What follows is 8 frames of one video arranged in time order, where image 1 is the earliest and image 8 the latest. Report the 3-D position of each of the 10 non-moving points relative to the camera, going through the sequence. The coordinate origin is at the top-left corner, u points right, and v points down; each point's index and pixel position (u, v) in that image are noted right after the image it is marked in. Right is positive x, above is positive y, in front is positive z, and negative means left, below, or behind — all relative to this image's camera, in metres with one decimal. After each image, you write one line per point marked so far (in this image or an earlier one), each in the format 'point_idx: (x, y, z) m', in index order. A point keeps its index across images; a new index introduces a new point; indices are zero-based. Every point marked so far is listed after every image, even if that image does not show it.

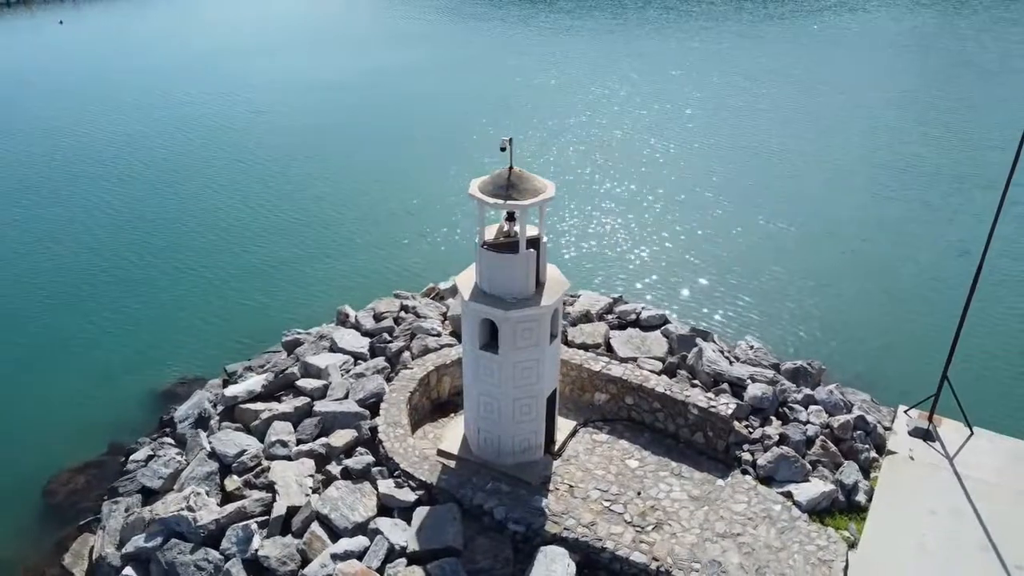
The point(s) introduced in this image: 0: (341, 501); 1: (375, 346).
0: (-2.4, -3.0, +11.2) m
1: (-2.5, -1.1, +15.0) m
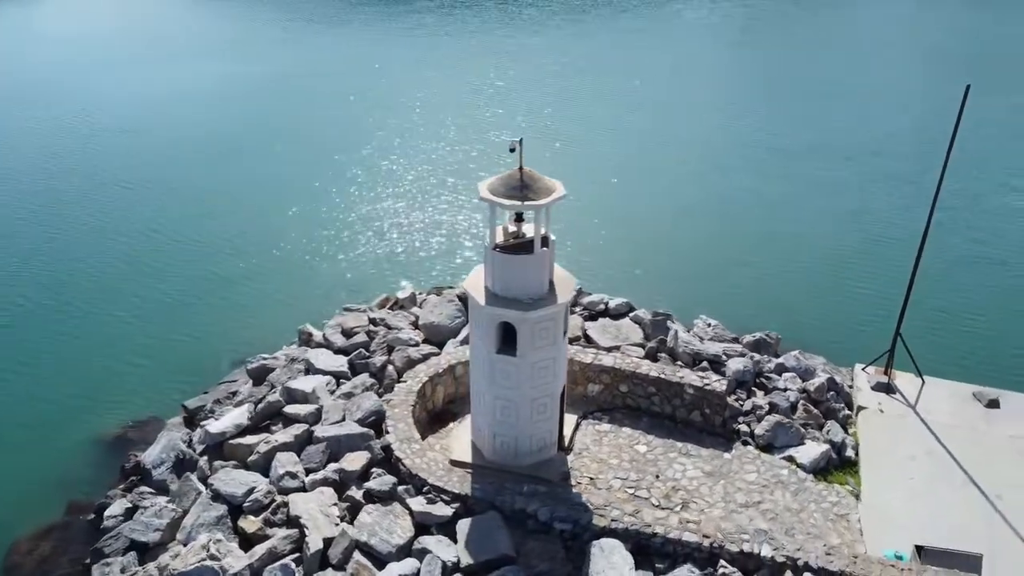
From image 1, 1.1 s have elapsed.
0: (-1.8, -3.2, +10.8) m
1: (-2.8, -1.4, +14.5) m
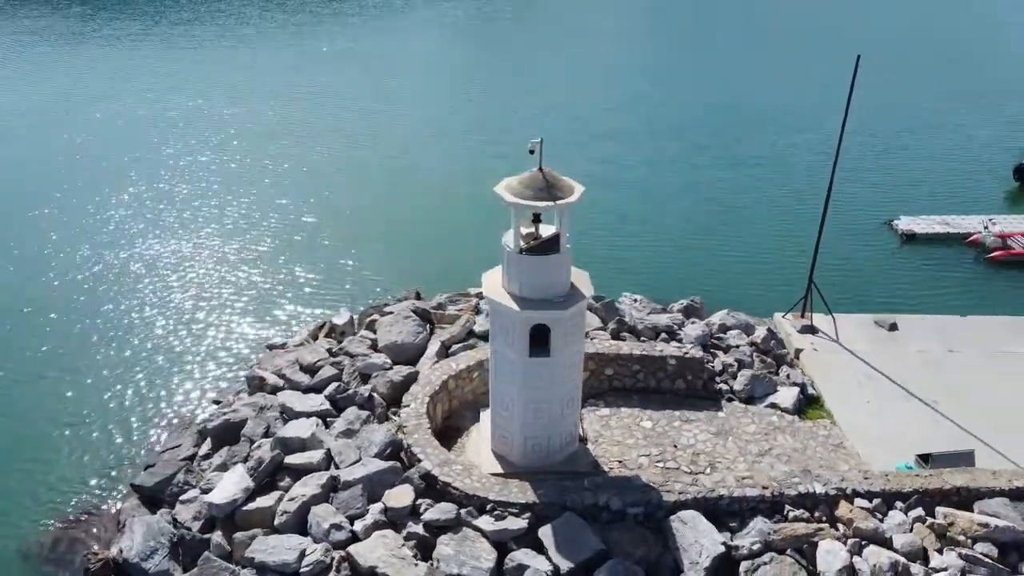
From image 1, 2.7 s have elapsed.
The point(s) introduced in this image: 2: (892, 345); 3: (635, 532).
0: (-0.7, -3.4, +10.4) m
1: (-3.0, -1.9, +13.6) m
2: (+7.8, -1.2, +16.5) m
3: (+1.6, -3.3, +10.7) m
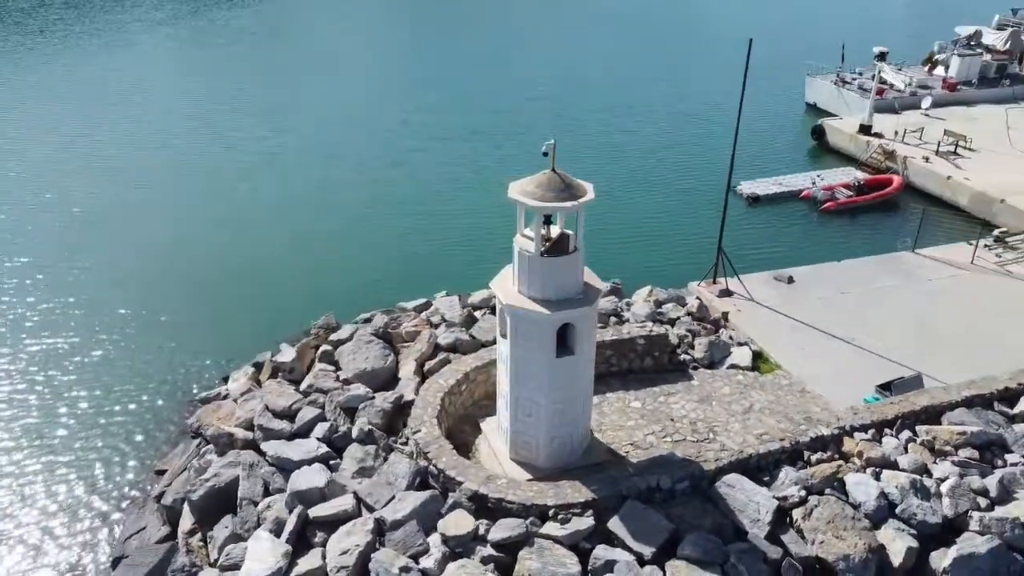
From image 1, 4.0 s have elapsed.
0: (+0.4, -3.5, +10.2) m
1: (-2.8, -2.4, +12.7) m
2: (+6.5, -0.2, +18.4) m
3: (+2.5, -3.0, +11.2) m
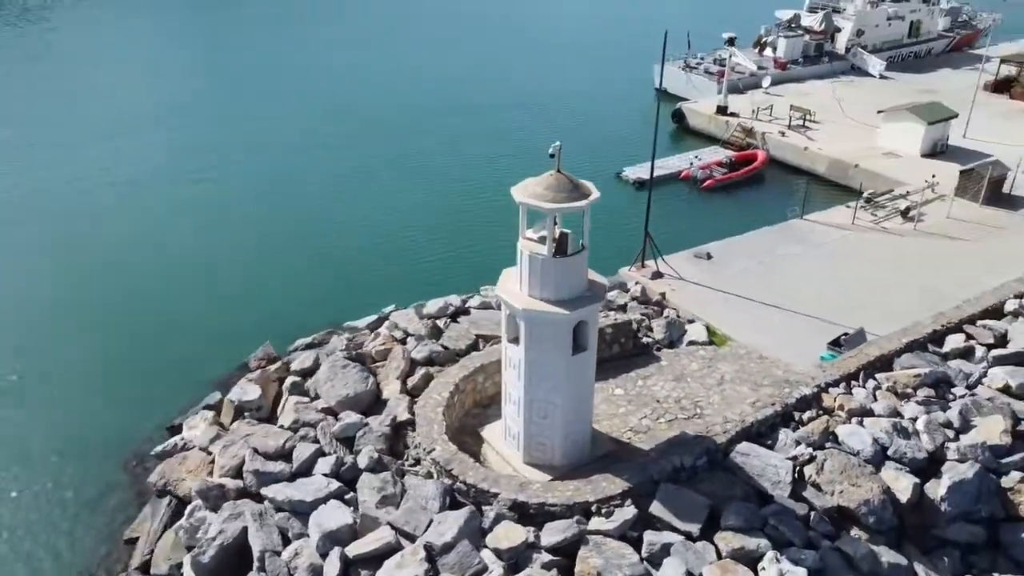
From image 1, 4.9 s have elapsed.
0: (+1.2, -3.5, +10.4) m
1: (-2.6, -2.8, +12.0) m
2: (+5.0, +0.4, +19.5) m
3: (+3.0, -2.8, +11.8) m
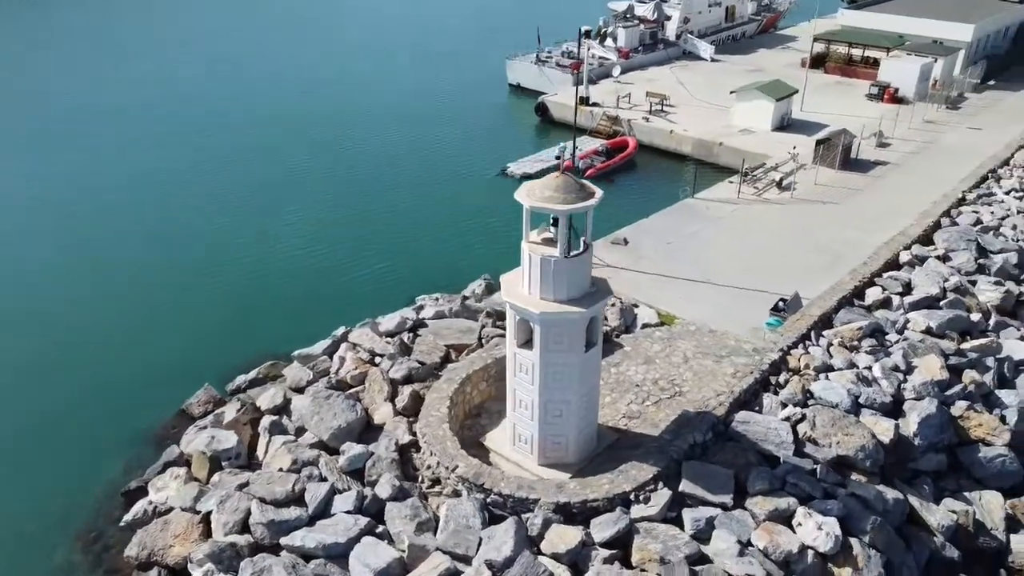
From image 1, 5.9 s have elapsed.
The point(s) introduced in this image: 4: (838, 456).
0: (+2.0, -3.4, +10.7) m
1: (-2.1, -3.1, +11.5) m
2: (+3.2, +0.9, +20.4) m
3: (+3.3, -2.5, +12.4) m
4: (+5.0, -2.6, +12.3) m
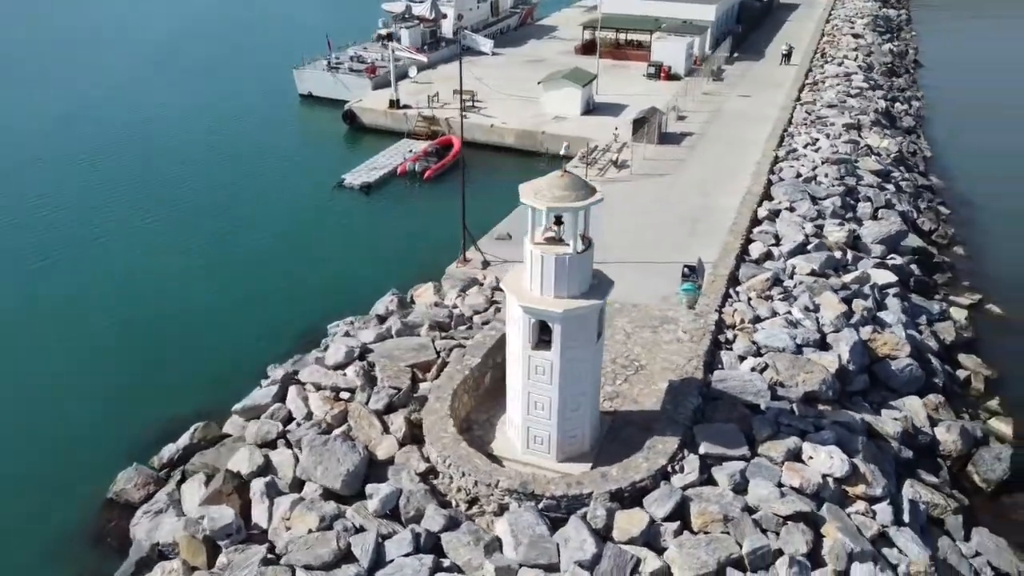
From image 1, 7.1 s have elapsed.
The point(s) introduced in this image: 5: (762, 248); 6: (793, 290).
0: (+2.9, -3.1, +11.4) m
1: (-1.3, -3.5, +10.8) m
2: (+0.4, +1.1, +20.9) m
3: (+3.4, -2.0, +13.4) m
4: (+5.1, -1.8, +13.9) m
5: (+5.9, +0.9, +18.8) m
6: (+6.0, 0.0, +17.2) m
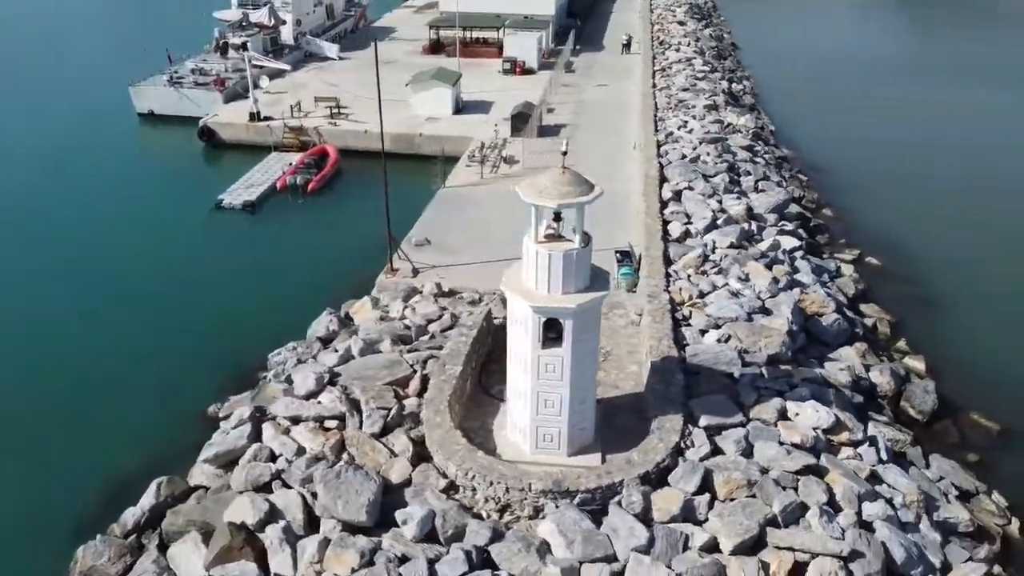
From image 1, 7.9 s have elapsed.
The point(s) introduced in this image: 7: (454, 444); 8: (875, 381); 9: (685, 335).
0: (+3.3, -2.7, +12.0) m
1: (-0.6, -3.6, +10.5) m
2: (-1.7, +1.0, +20.6) m
3: (+3.3, -1.6, +14.0) m
4: (+4.8, -1.3, +14.8) m
5: (+4.1, +1.5, +19.8) m
6: (+4.8, +0.6, +18.2) m
7: (-0.9, -2.4, +12.2) m
8: (+7.3, -1.9, +16.1) m
9: (+3.3, -0.9, +15.5) m
